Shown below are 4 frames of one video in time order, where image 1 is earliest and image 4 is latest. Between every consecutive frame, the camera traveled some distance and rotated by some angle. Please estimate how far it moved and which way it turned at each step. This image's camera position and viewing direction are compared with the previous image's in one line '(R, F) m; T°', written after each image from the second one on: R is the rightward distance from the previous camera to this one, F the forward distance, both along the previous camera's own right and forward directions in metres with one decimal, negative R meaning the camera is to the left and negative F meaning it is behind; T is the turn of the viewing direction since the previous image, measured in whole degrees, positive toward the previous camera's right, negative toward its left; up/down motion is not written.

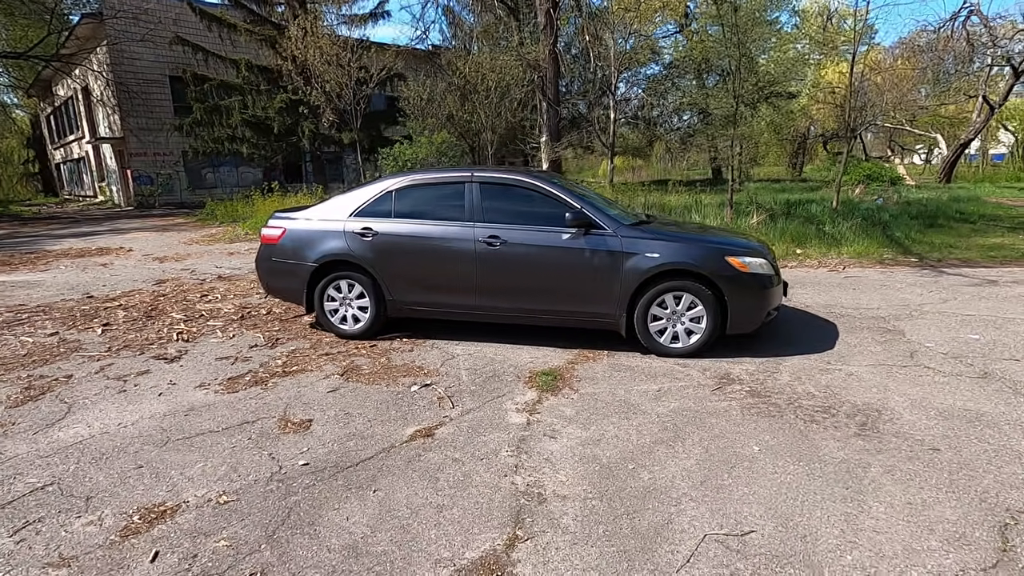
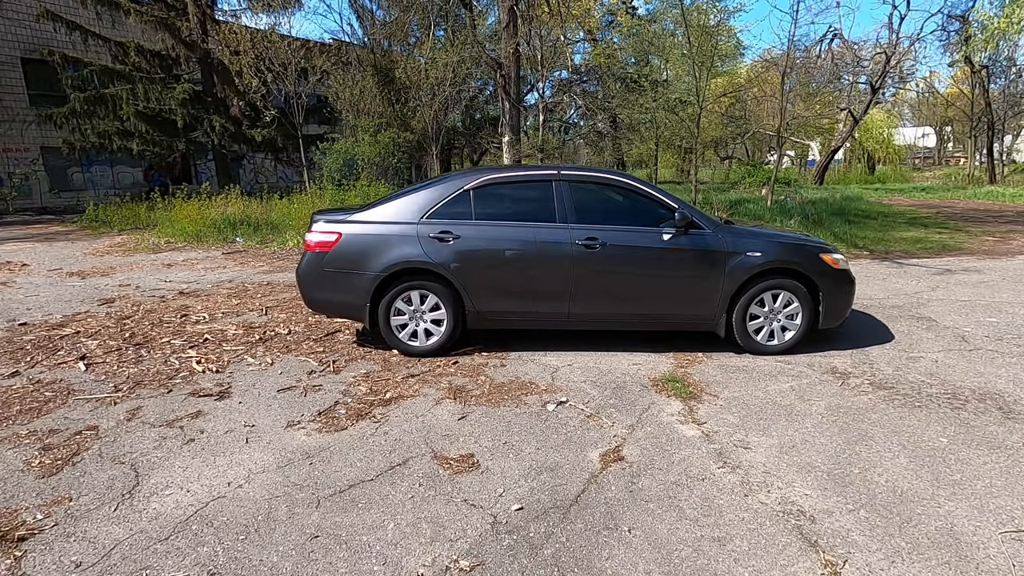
(-1.8, +0.5) m; +12°
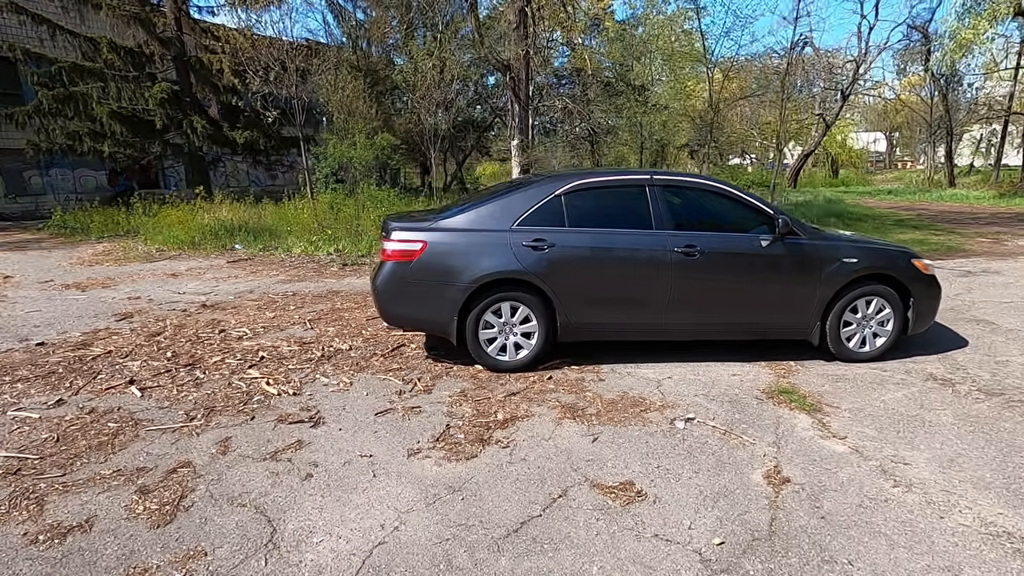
(-1.1, +0.3) m; +4°
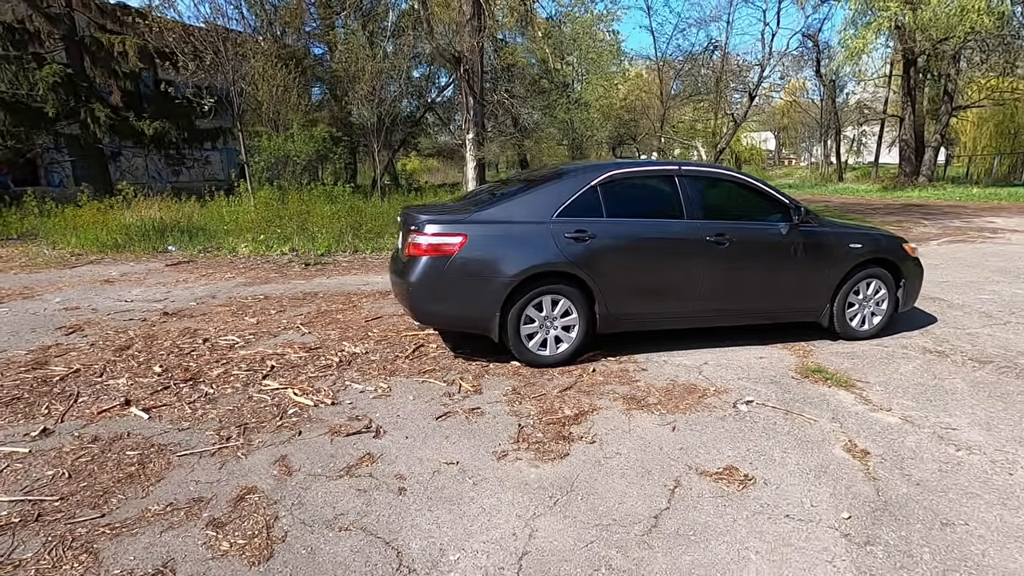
(-1.0, +0.2) m; +9°
